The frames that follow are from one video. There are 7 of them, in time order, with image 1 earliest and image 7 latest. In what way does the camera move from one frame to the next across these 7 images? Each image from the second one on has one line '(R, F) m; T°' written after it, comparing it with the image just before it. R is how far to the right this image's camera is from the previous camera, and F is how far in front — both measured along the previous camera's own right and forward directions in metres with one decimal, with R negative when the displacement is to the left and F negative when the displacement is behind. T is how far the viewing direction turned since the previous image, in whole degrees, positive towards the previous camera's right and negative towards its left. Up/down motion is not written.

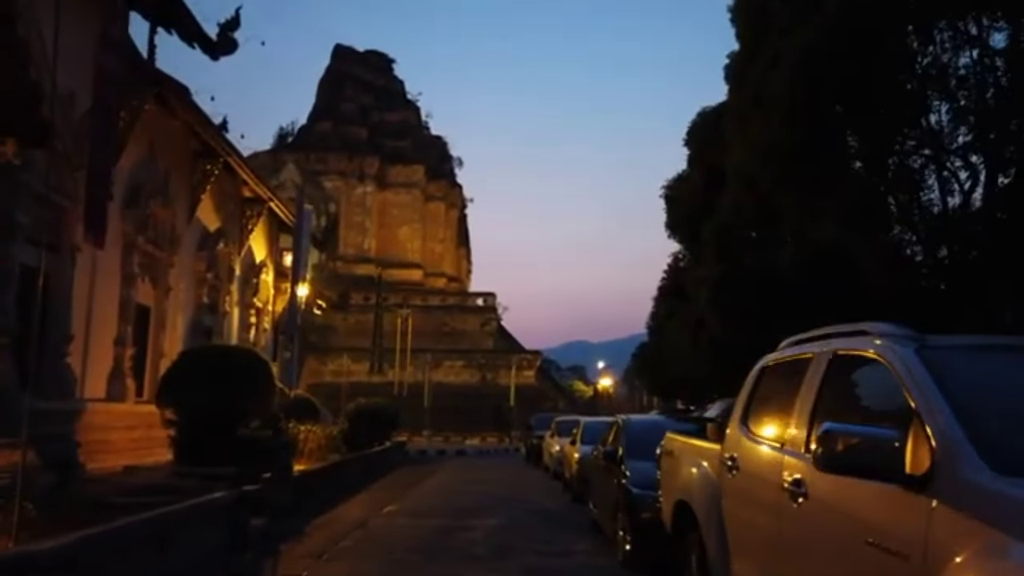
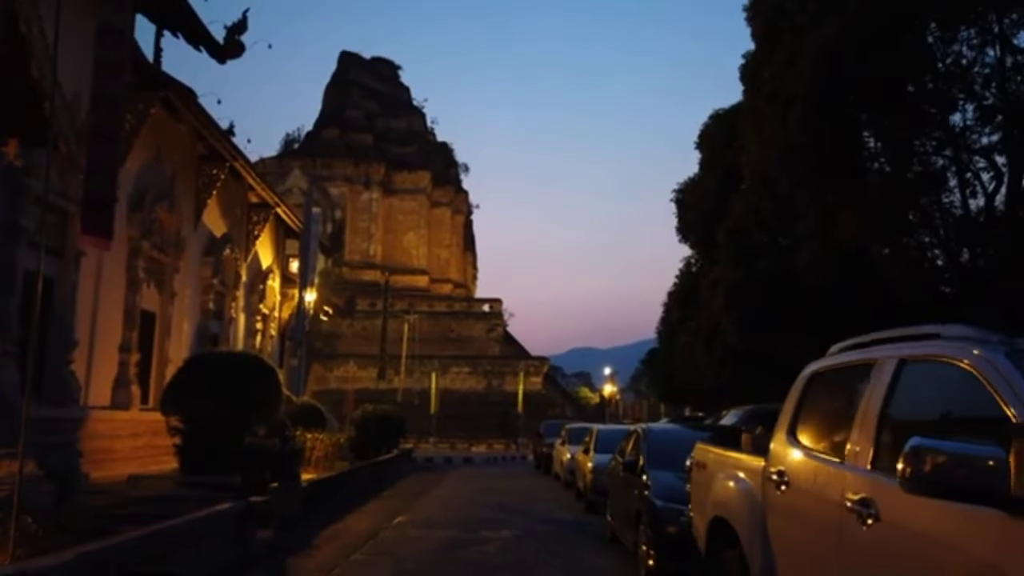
(-0.1, +0.3) m; 0°
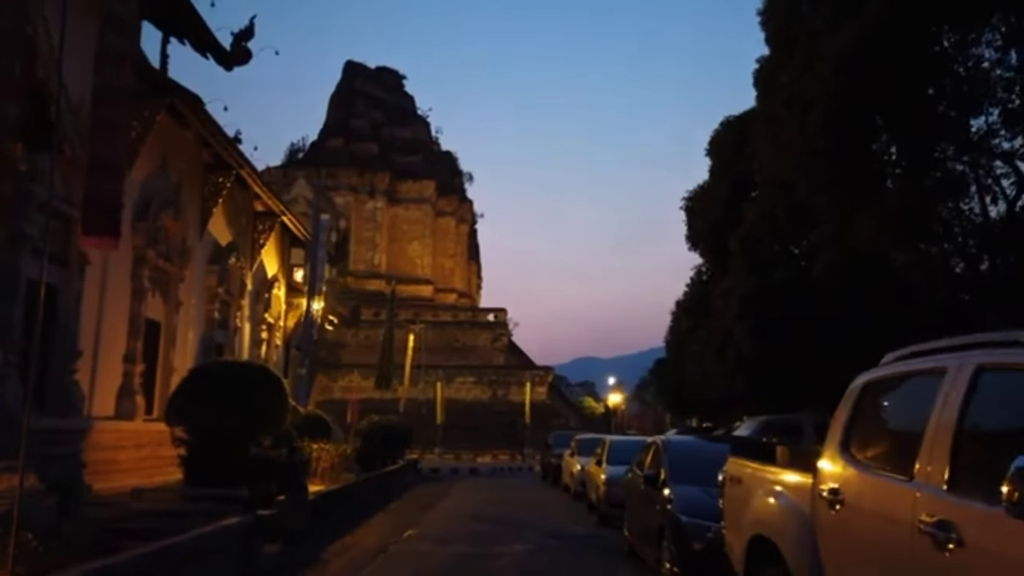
(-0.2, +0.3) m; 0°
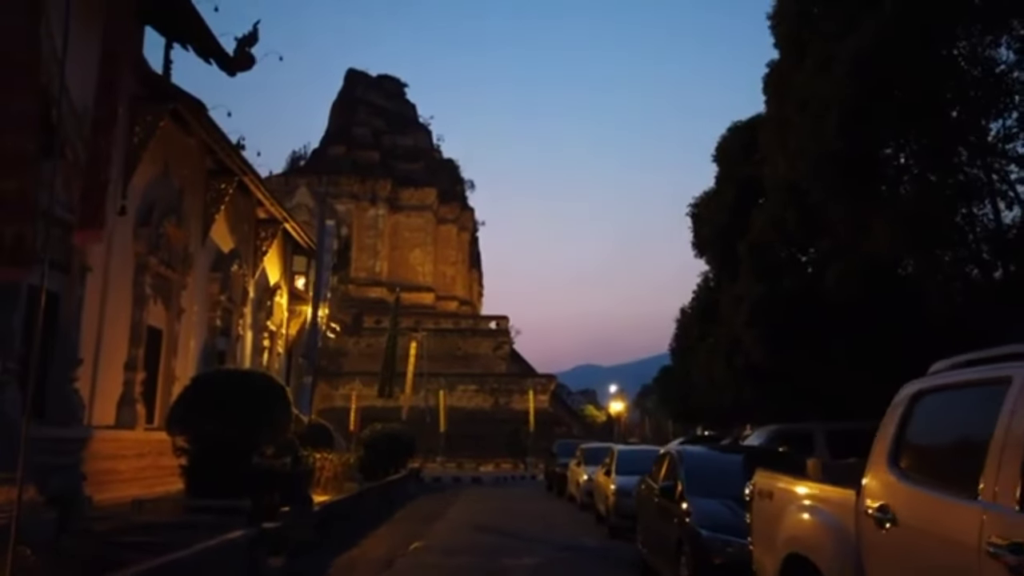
(-0.1, +0.2) m; 0°
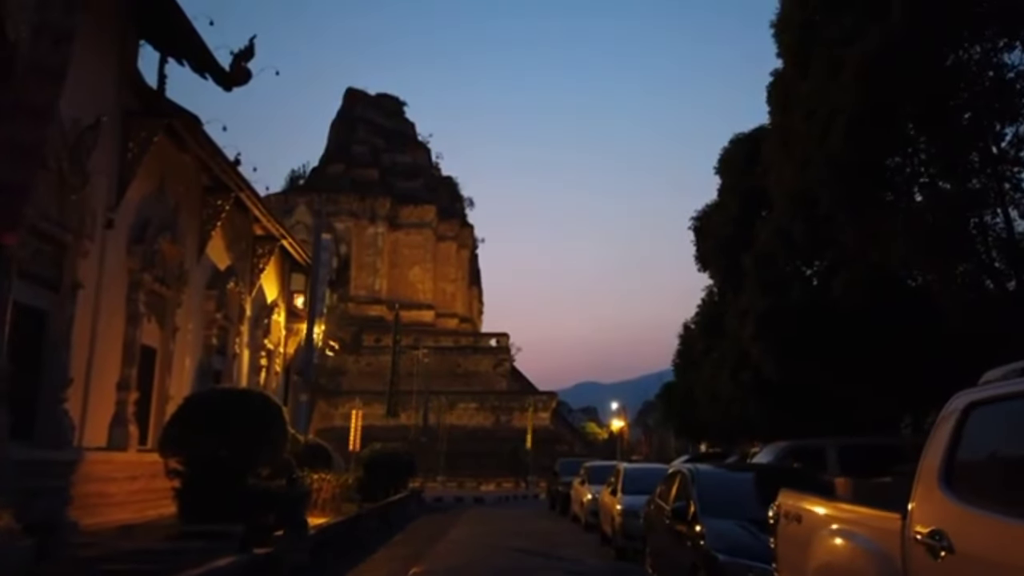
(0.0, +0.4) m; 0°
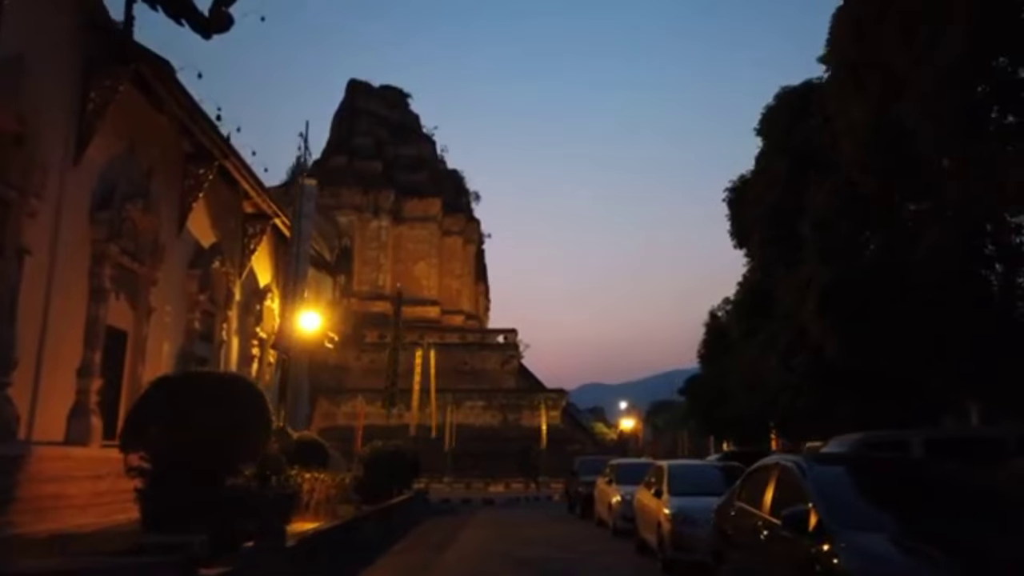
(-0.3, +2.5) m; 0°
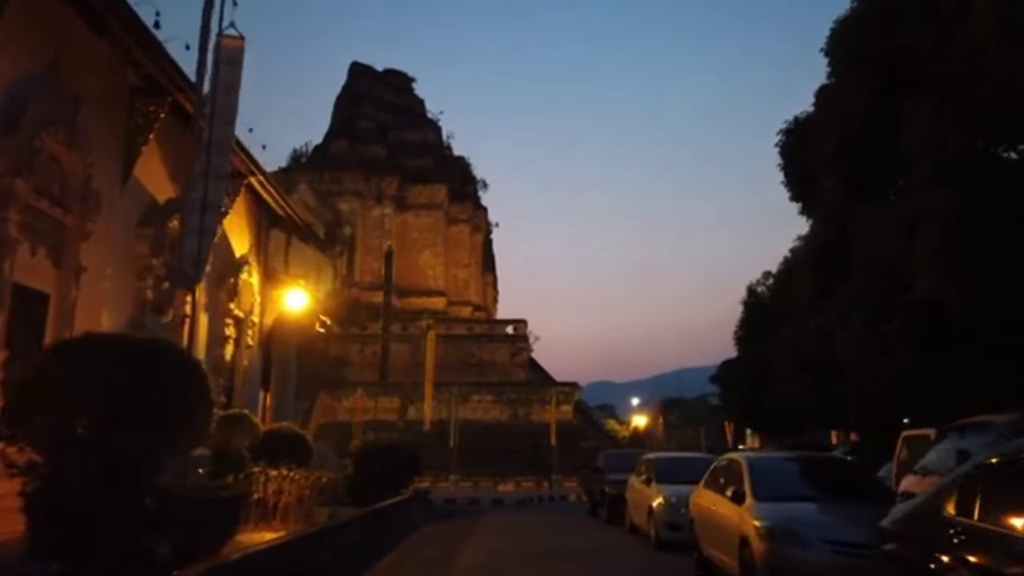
(-0.1, +3.6) m; -1°
